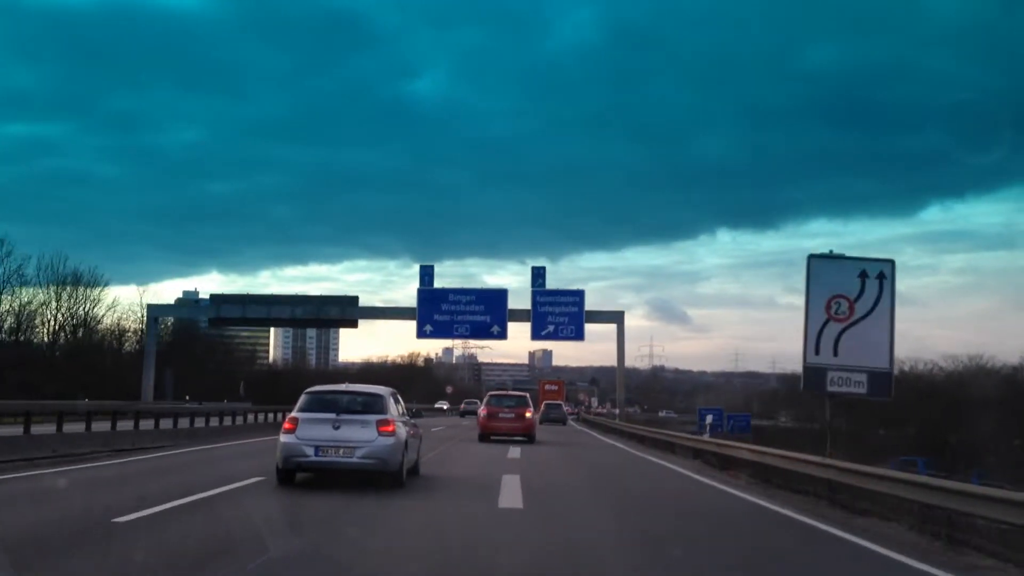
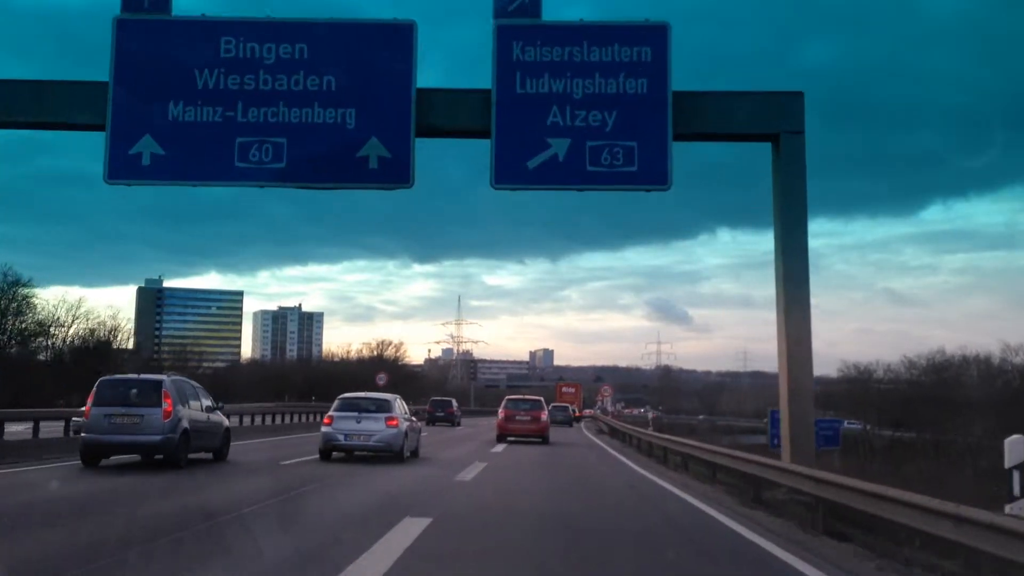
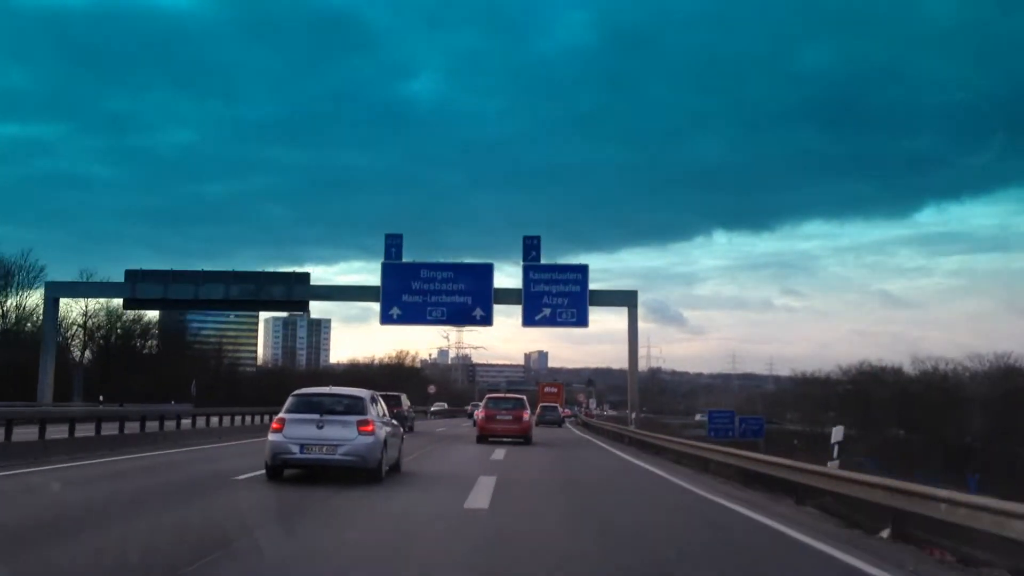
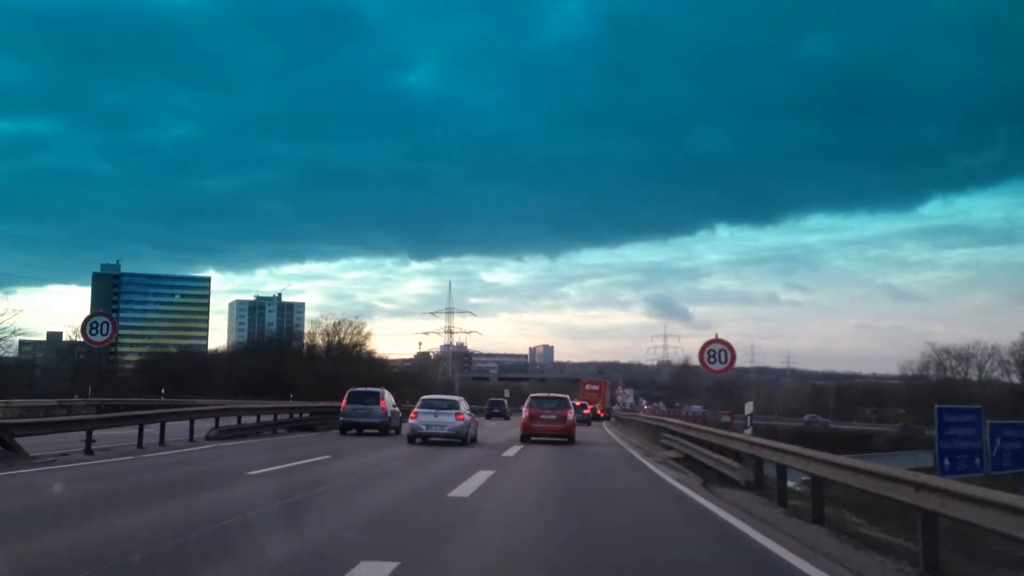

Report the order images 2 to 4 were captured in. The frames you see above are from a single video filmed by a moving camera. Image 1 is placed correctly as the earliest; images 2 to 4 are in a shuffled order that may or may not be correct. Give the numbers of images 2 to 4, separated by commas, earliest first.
3, 2, 4
